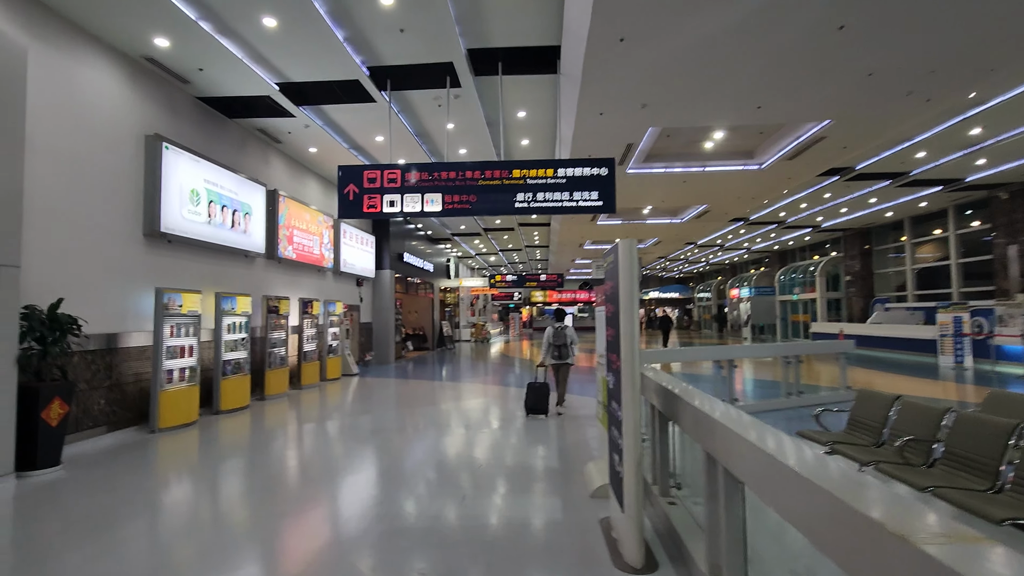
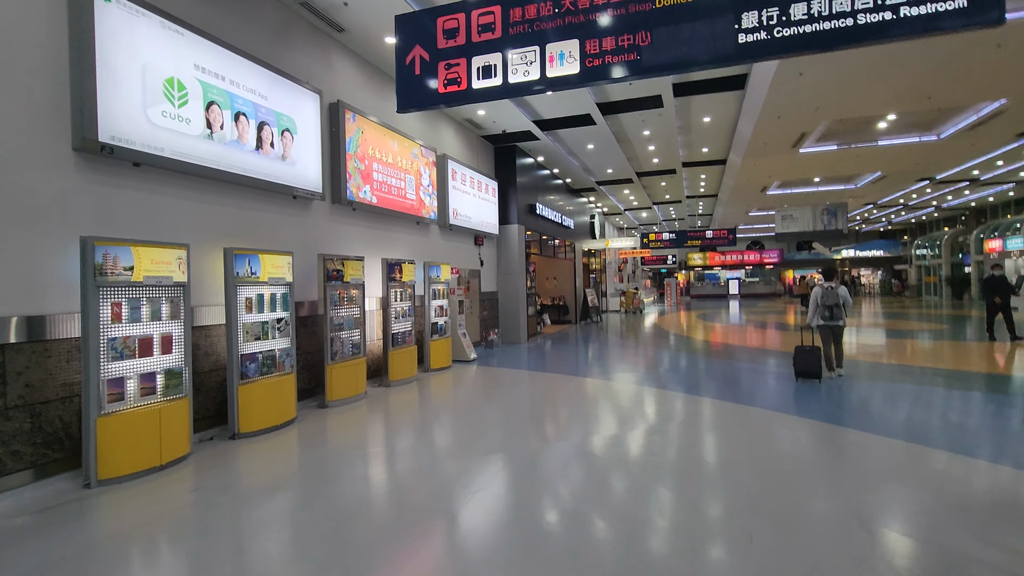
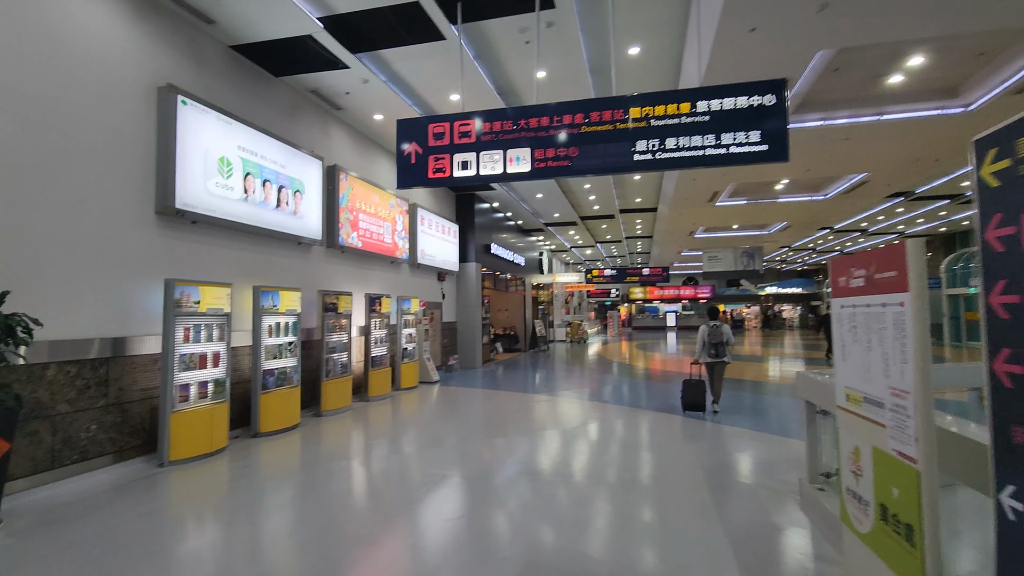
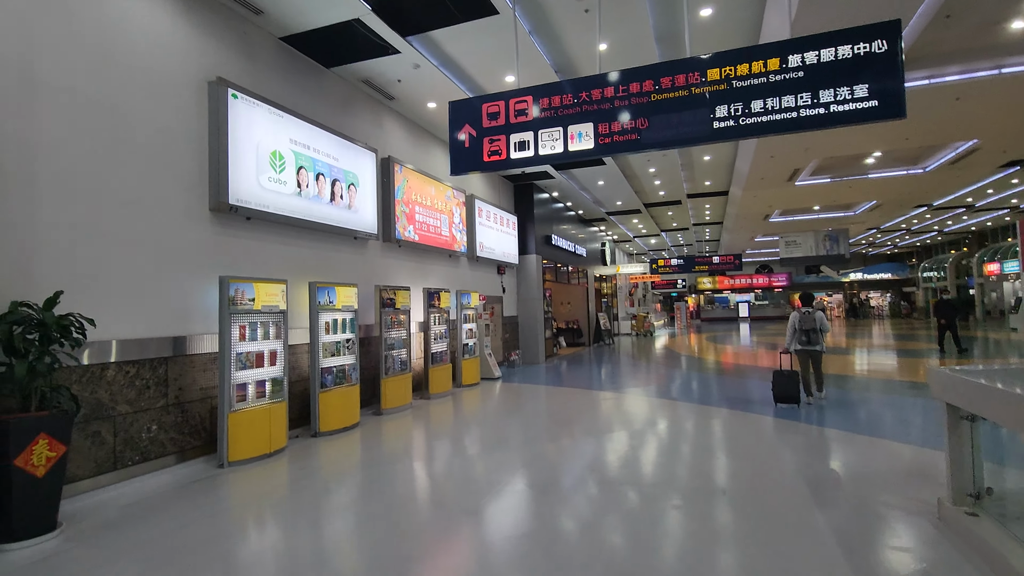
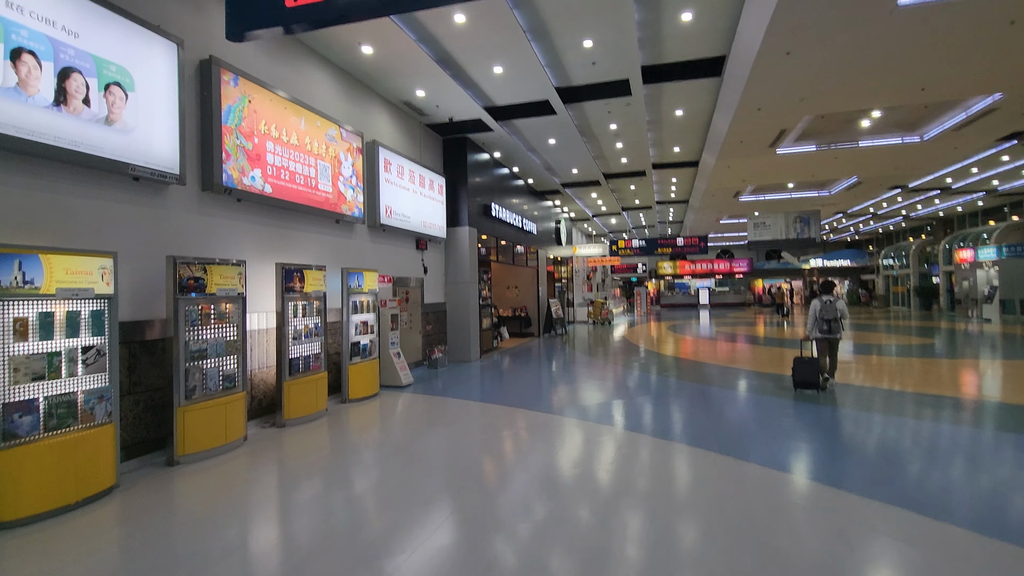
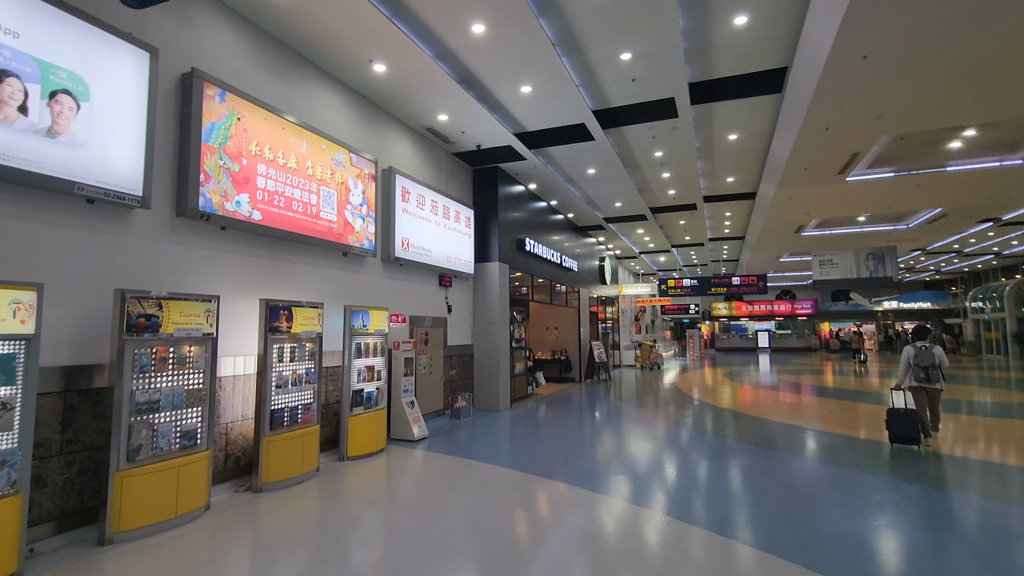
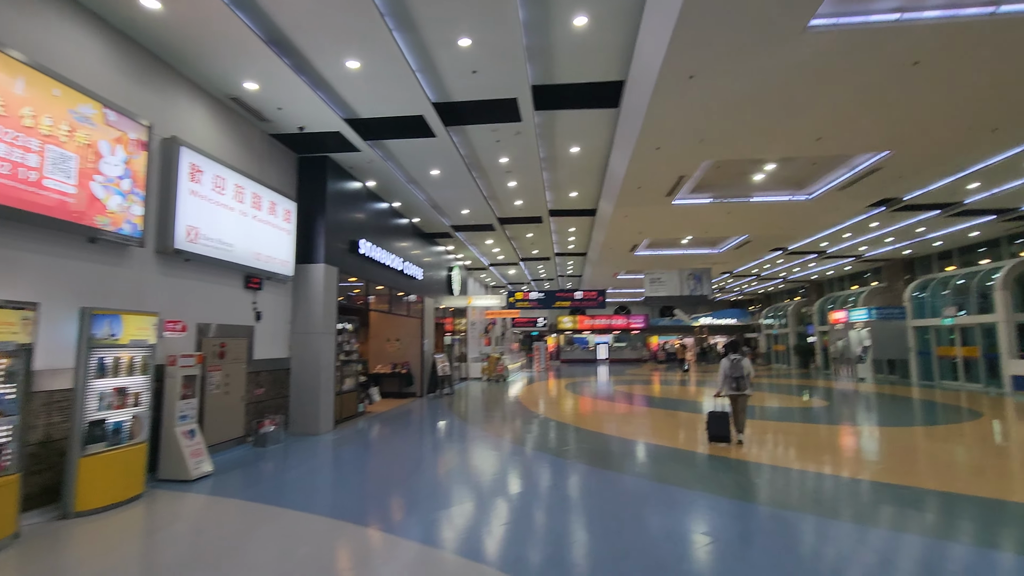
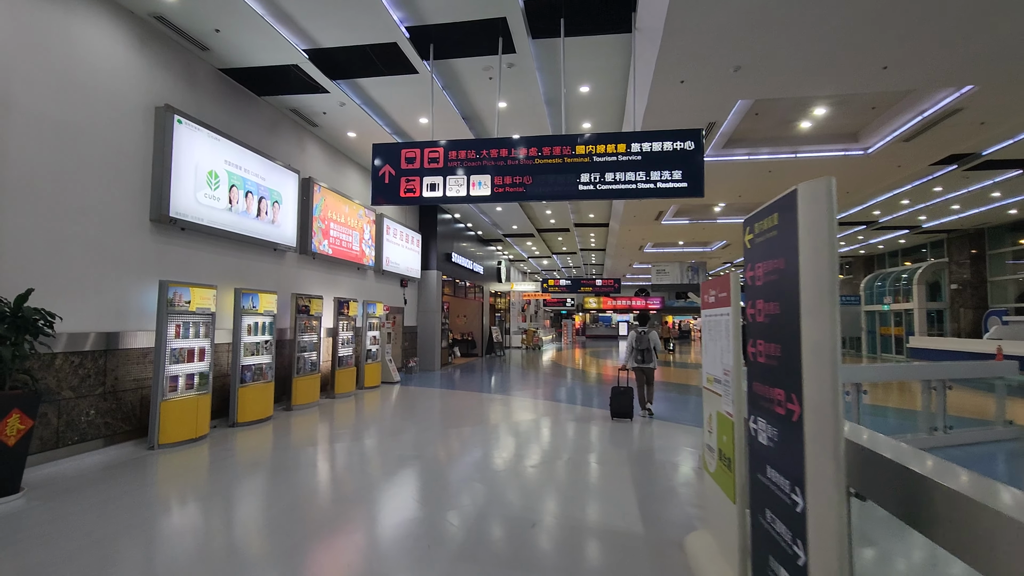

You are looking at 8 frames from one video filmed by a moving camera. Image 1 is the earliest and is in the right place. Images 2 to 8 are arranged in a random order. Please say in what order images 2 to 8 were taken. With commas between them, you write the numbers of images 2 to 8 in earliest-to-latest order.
8, 3, 4, 2, 5, 6, 7
